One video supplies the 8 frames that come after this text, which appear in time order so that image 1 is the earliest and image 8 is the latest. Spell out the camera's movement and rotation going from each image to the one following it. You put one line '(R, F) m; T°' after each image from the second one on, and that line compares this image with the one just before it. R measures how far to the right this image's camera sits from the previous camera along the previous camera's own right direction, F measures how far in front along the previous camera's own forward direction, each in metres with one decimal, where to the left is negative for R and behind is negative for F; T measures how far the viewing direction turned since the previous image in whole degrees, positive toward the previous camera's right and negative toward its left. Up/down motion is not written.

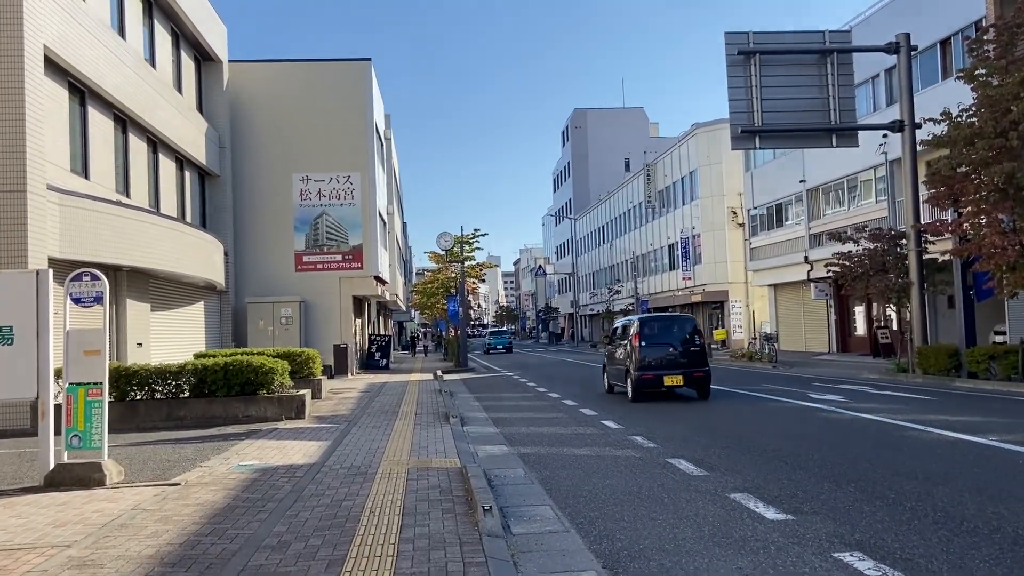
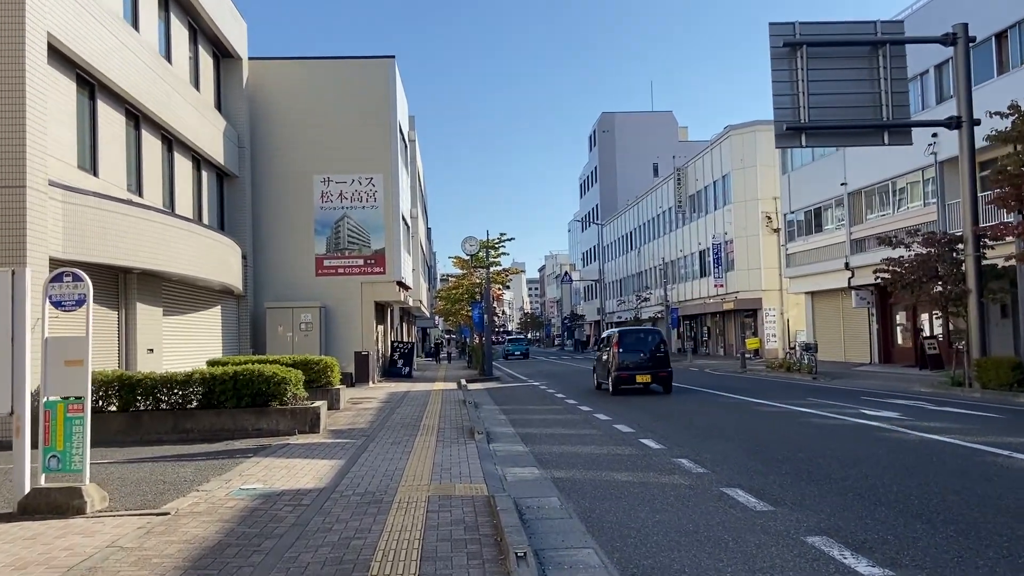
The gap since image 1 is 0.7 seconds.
(-0.1, +1.0) m; -2°
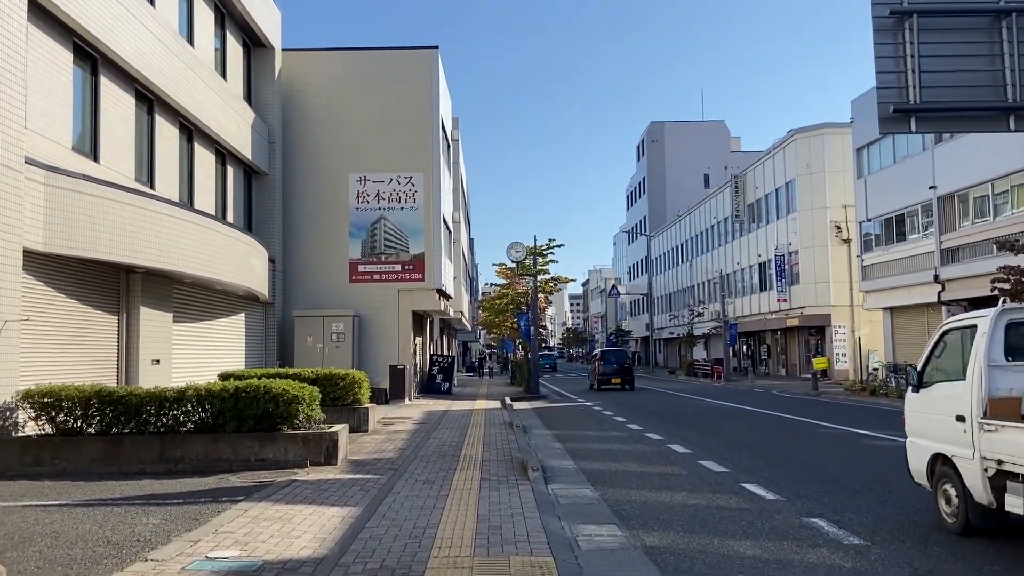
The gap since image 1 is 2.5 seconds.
(-0.3, +2.5) m; -3°
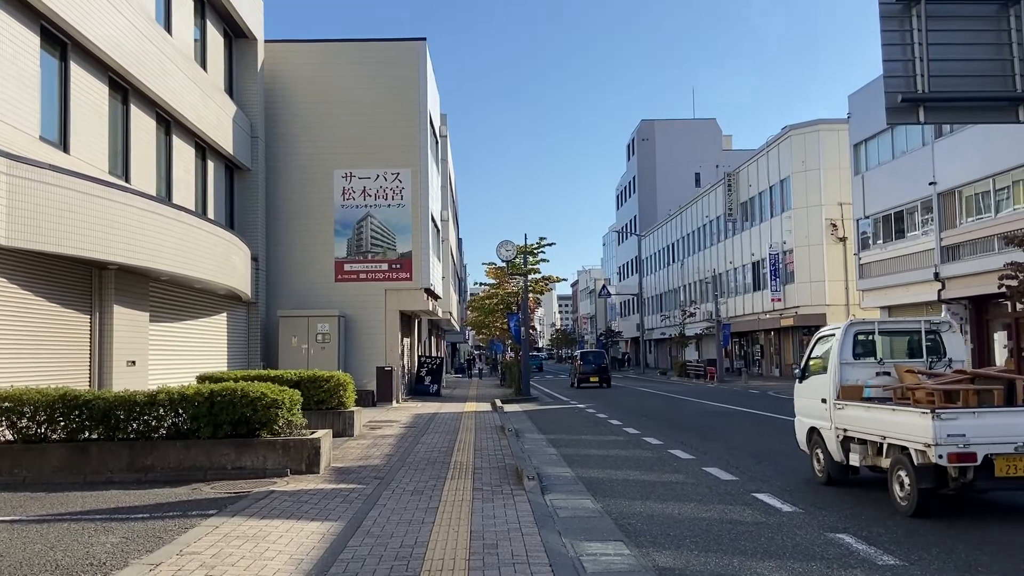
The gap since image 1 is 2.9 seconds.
(-0.1, +0.6) m; +1°
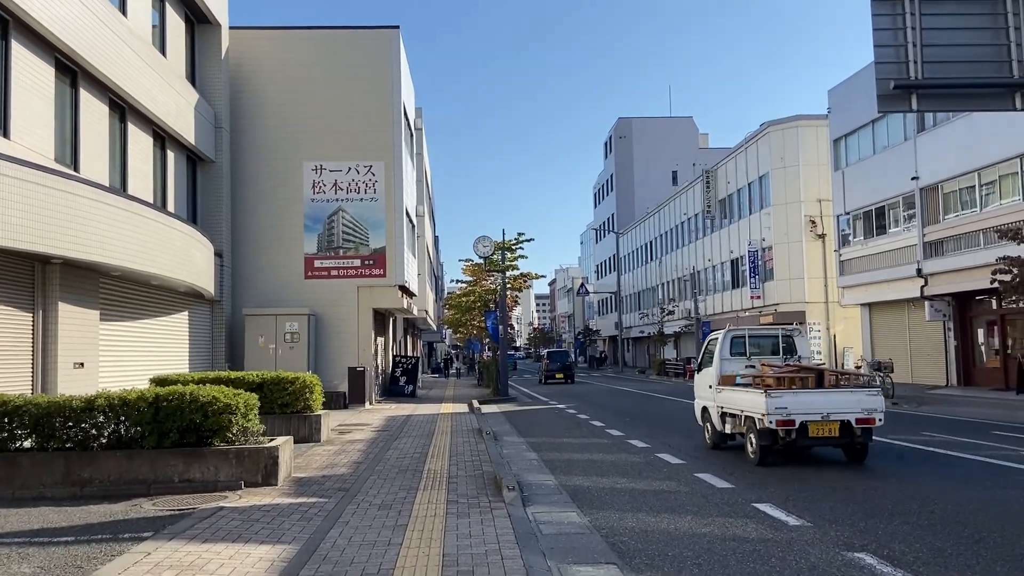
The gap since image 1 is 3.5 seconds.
(0.0, +0.8) m; +2°
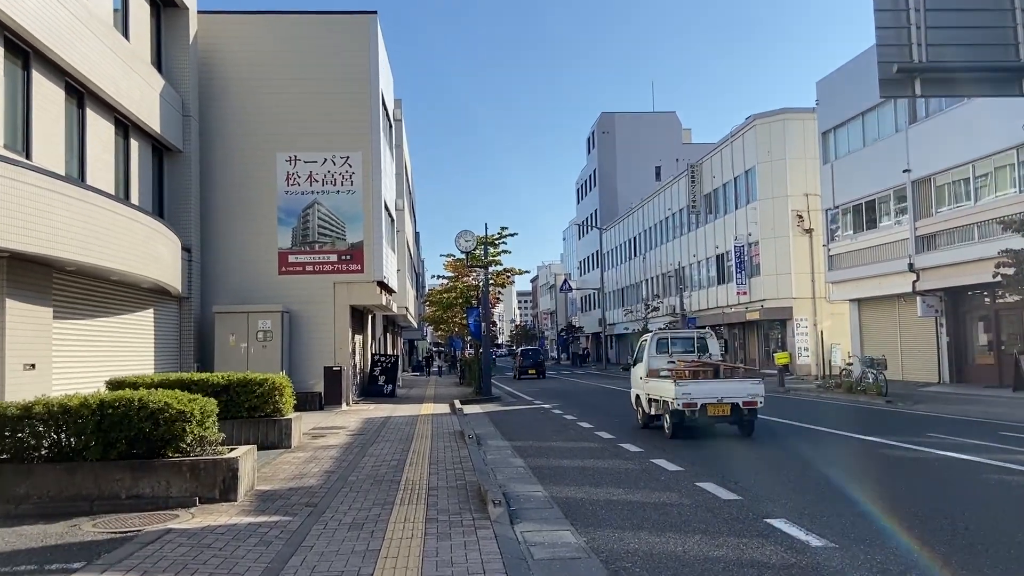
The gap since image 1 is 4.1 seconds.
(0.0, +0.8) m; +1°
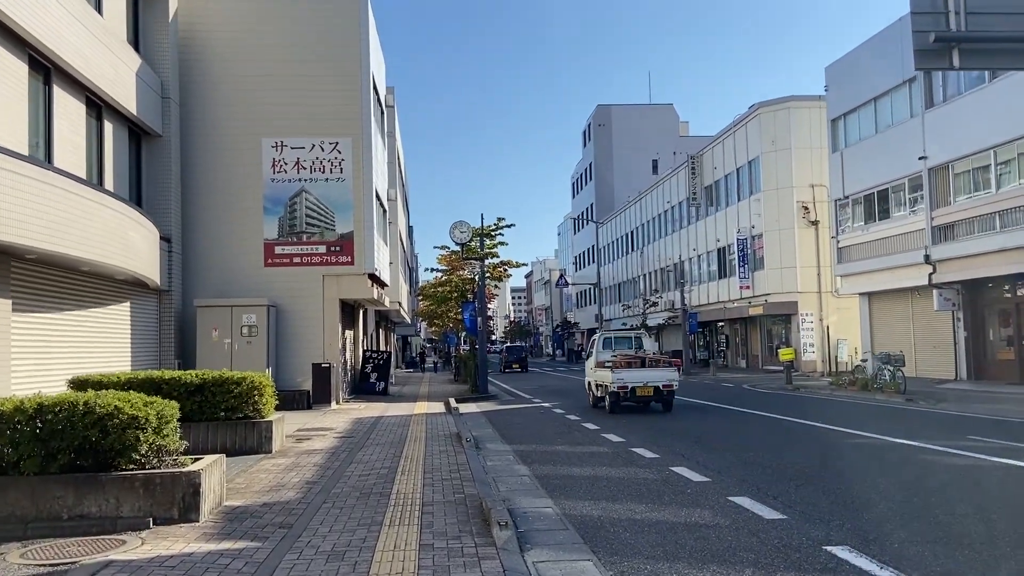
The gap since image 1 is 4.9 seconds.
(-0.1, +1.1) m; 0°
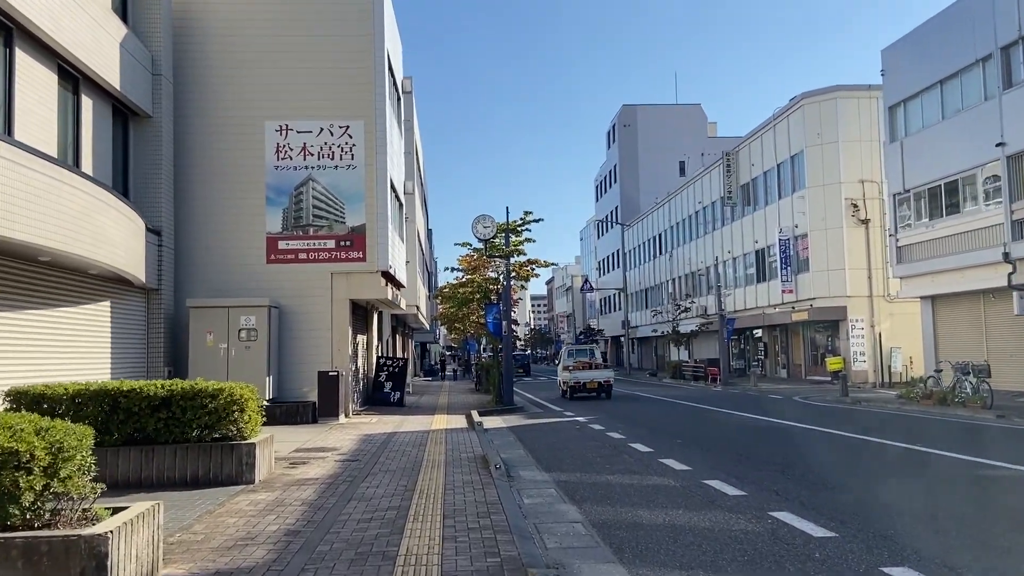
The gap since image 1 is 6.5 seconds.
(-0.3, +2.3) m; -1°
